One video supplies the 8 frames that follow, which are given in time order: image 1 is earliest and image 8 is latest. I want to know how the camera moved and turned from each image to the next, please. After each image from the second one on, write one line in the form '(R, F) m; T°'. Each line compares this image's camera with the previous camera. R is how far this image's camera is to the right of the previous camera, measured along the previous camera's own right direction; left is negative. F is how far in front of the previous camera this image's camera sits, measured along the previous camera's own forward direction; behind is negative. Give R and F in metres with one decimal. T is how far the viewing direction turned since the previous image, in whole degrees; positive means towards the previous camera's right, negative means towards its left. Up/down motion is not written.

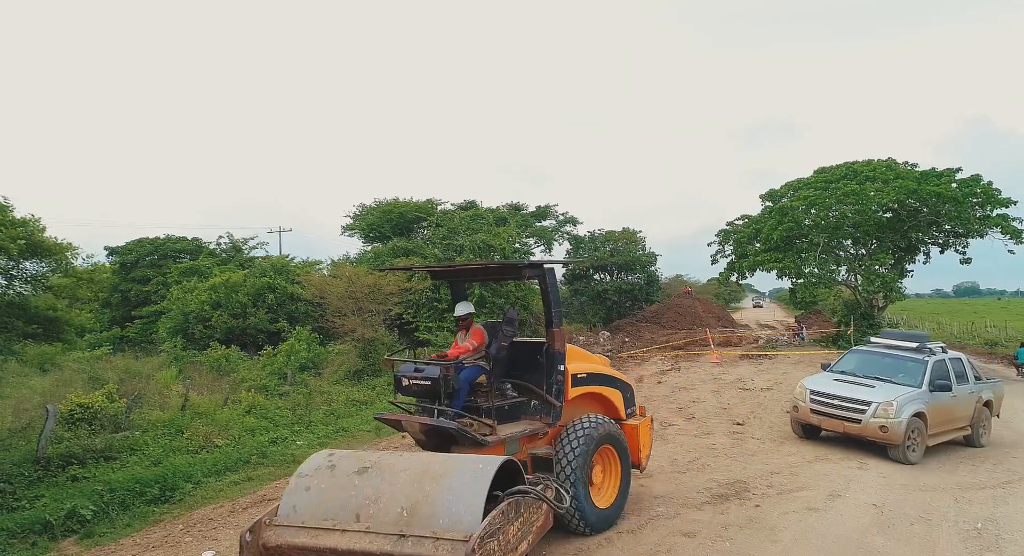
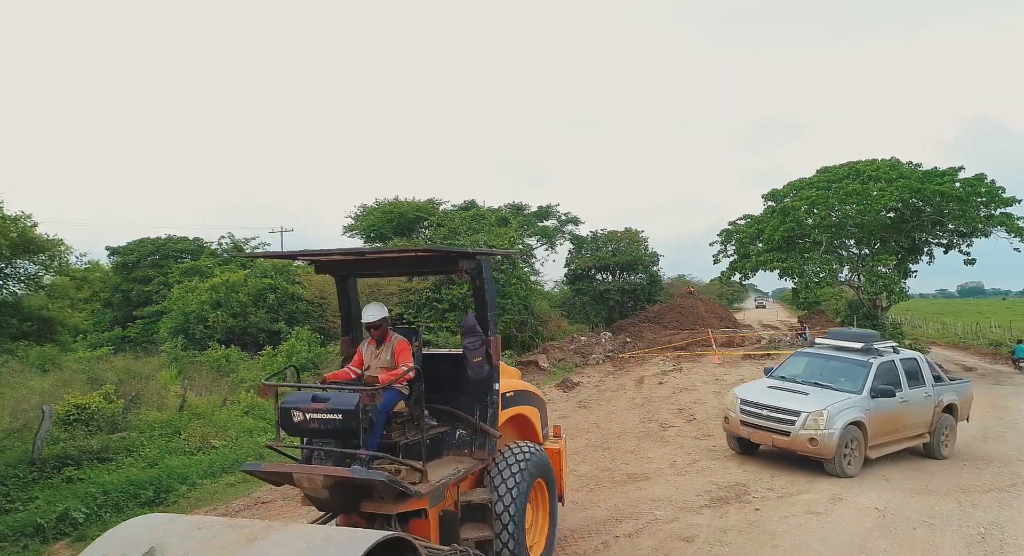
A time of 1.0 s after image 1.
(+0.1, +0.1) m; 0°
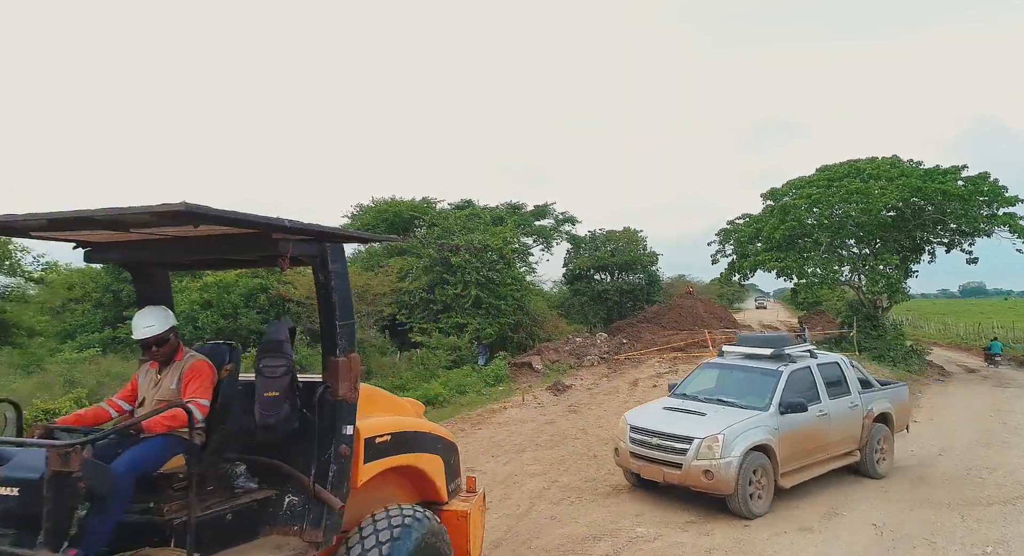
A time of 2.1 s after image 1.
(+0.3, +0.4) m; 0°
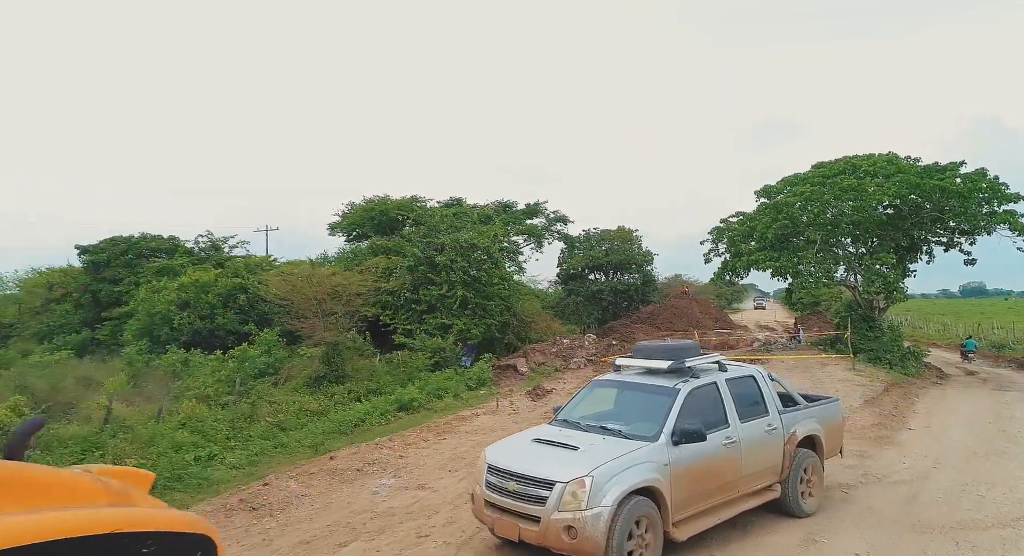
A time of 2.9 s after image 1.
(+0.5, +0.6) m; 0°
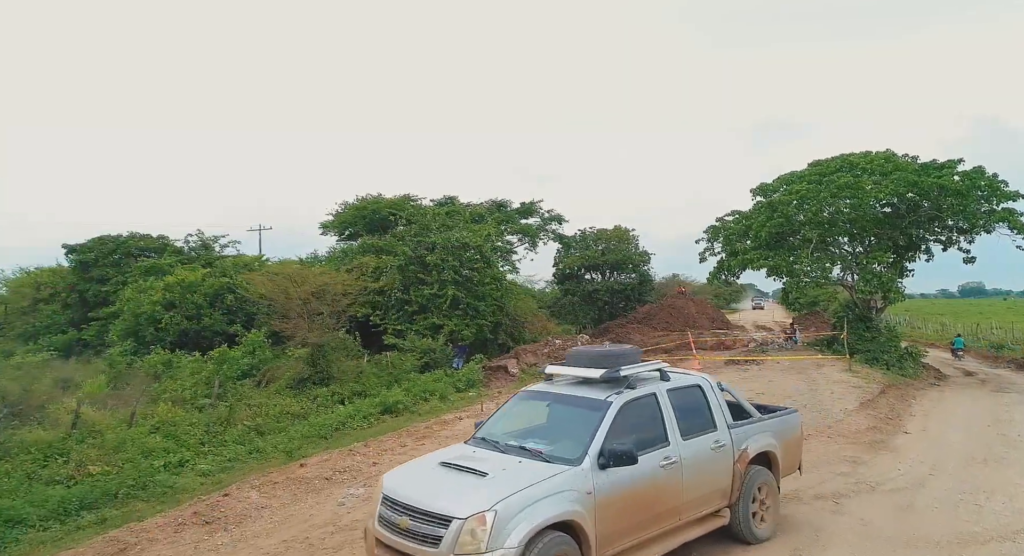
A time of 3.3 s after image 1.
(+0.3, +0.4) m; 0°
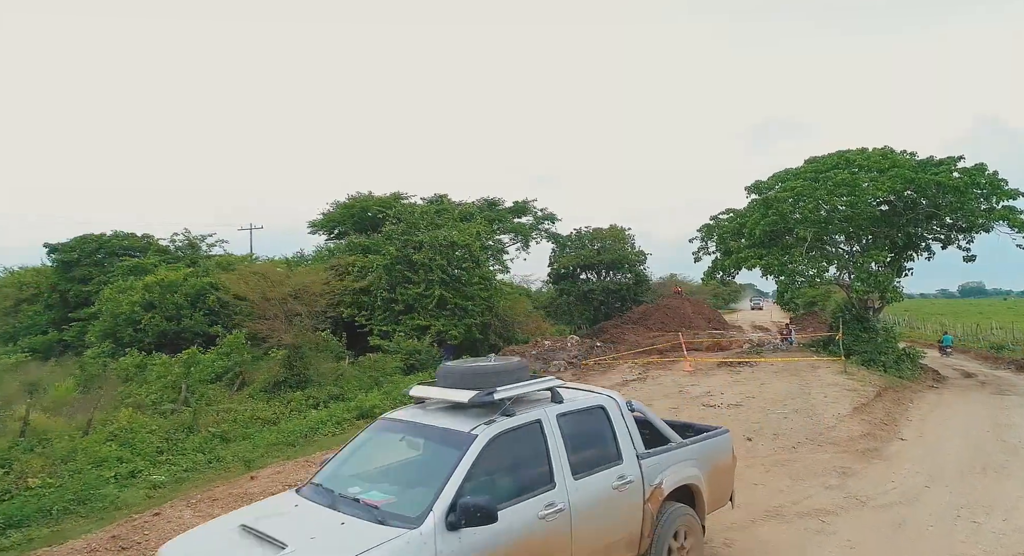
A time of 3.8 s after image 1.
(+0.4, +0.5) m; 0°
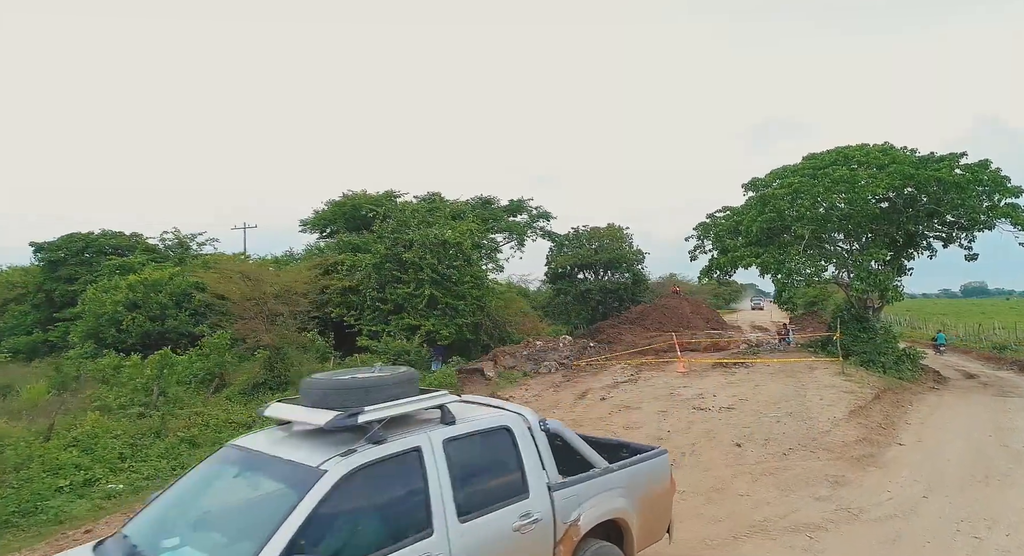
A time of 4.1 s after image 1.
(+0.4, +0.5) m; 0°
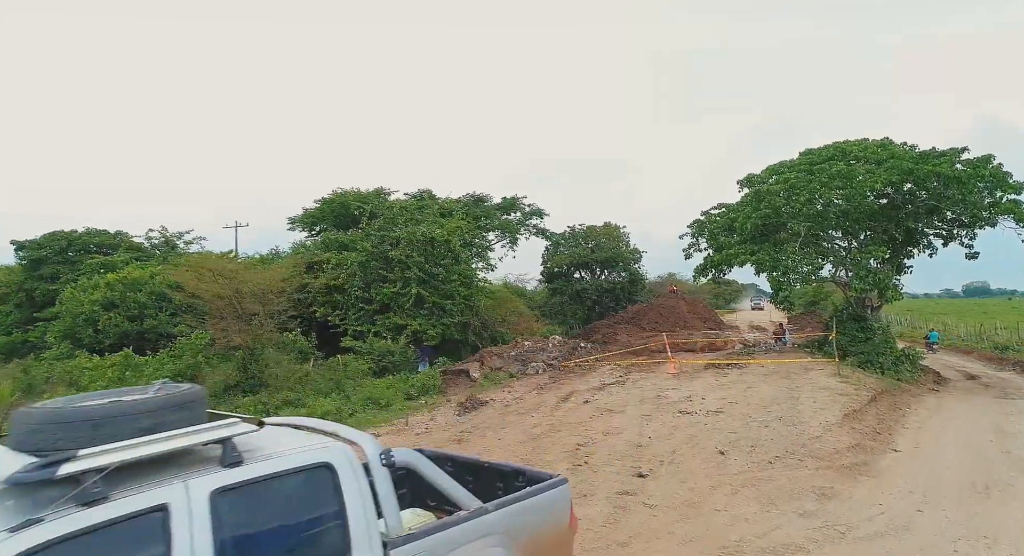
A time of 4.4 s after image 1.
(+0.4, +0.5) m; 0°
